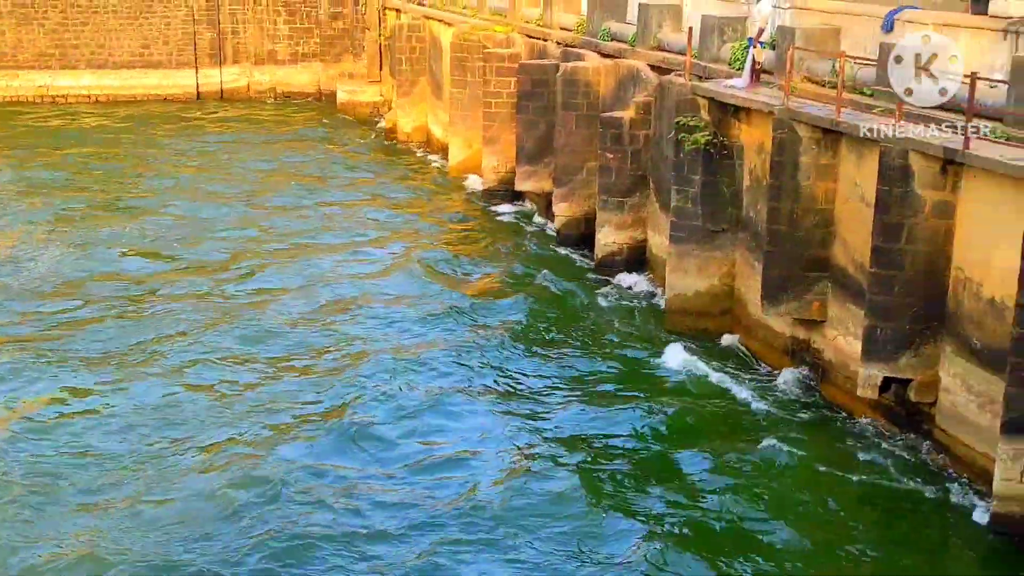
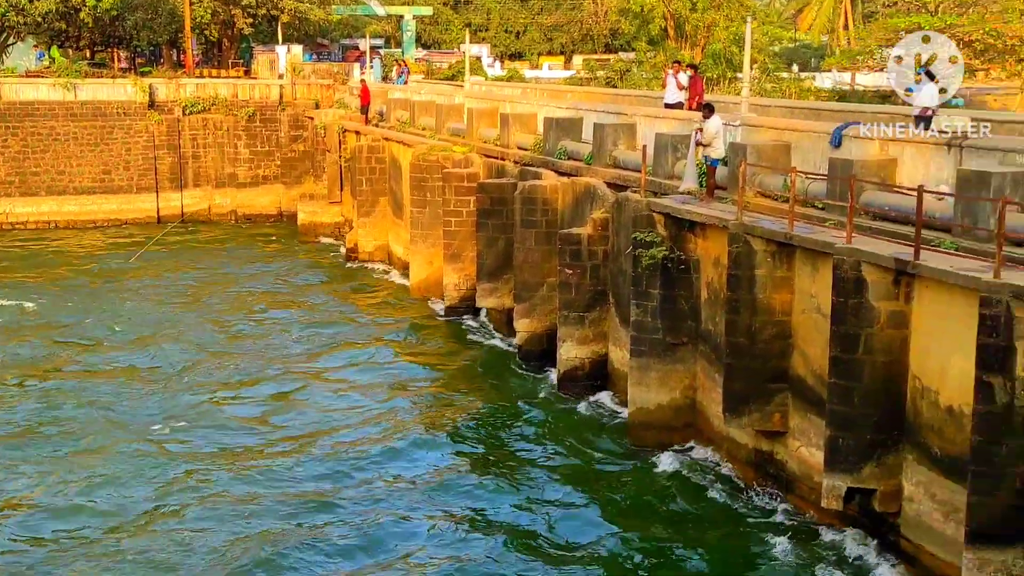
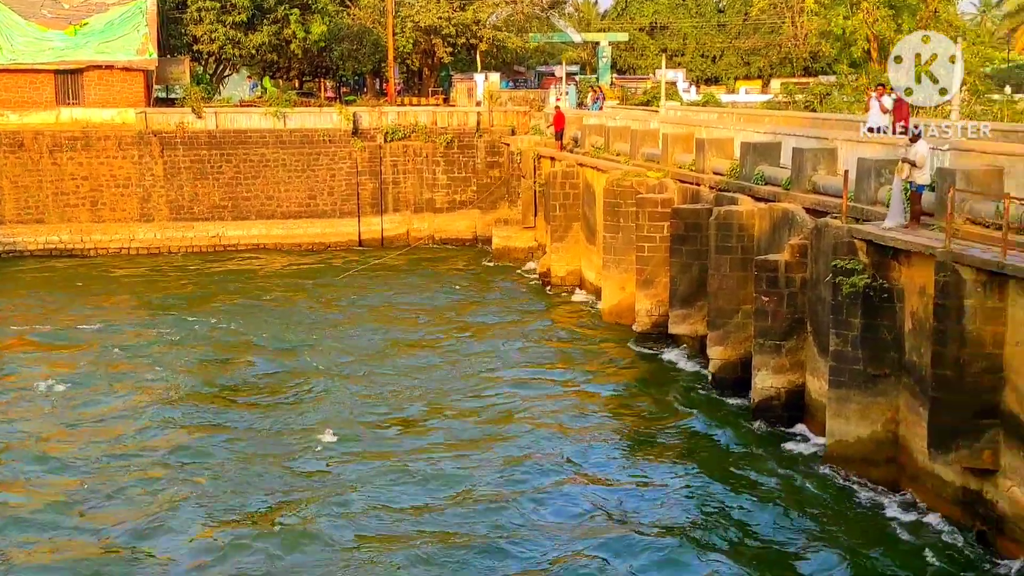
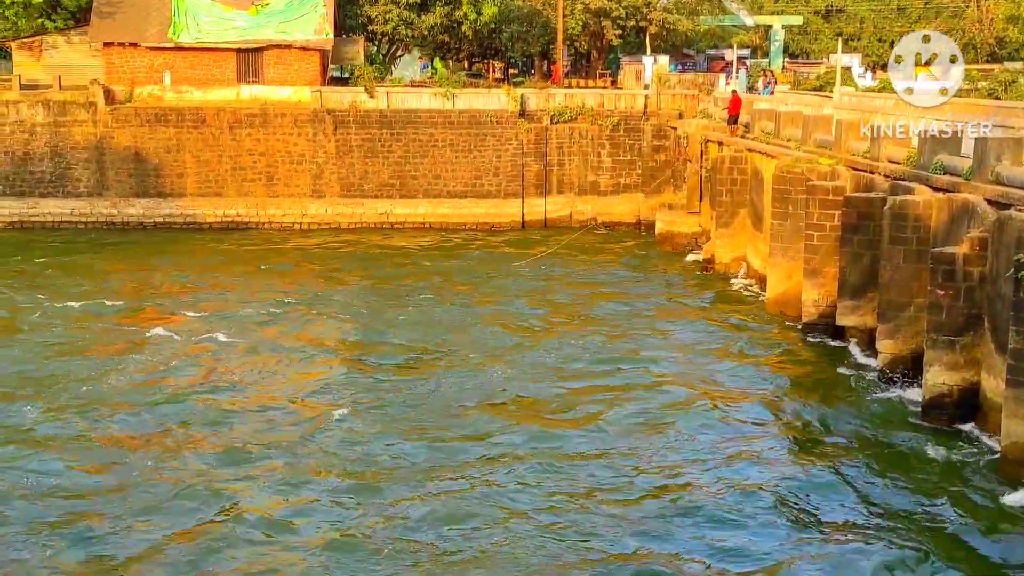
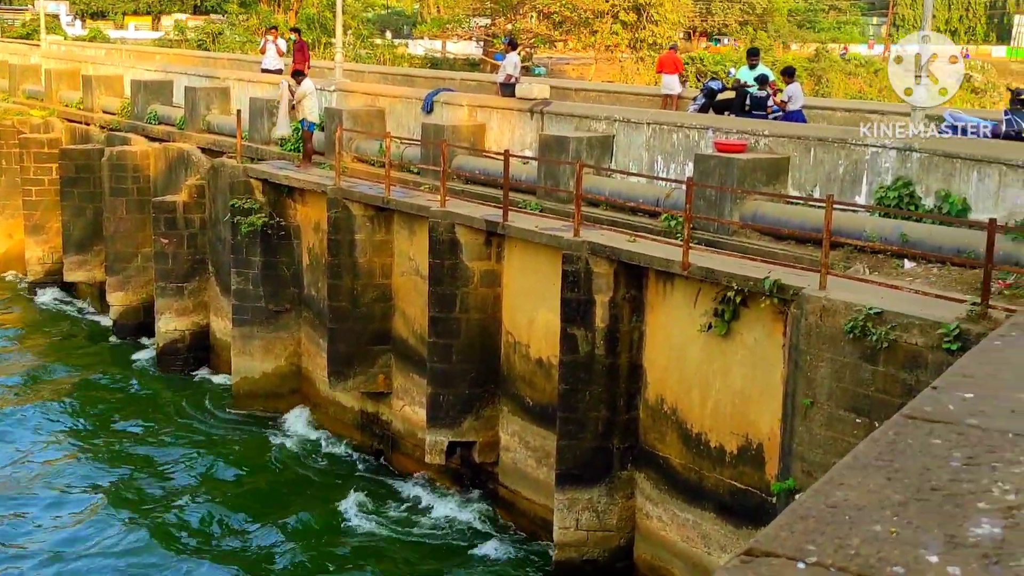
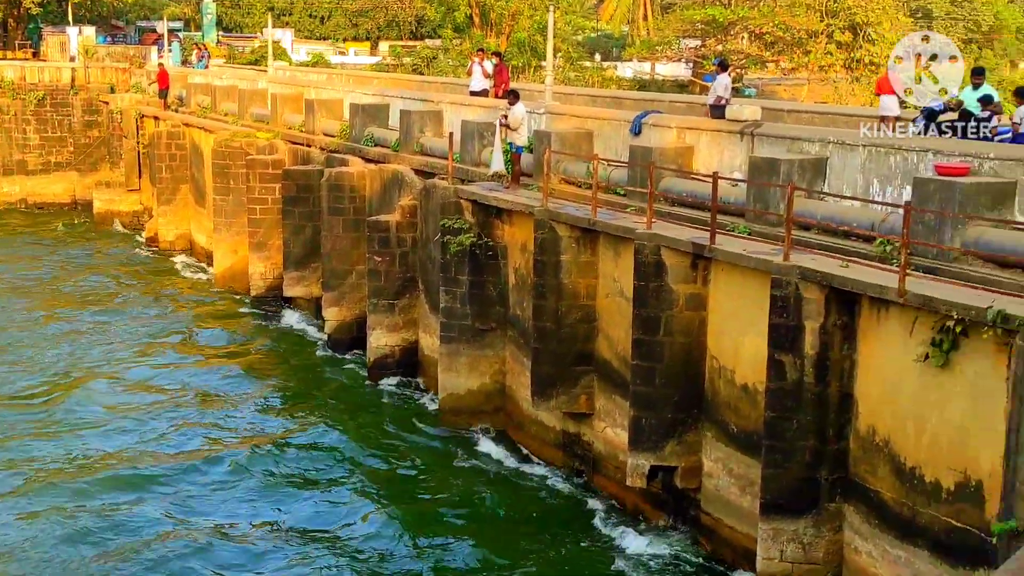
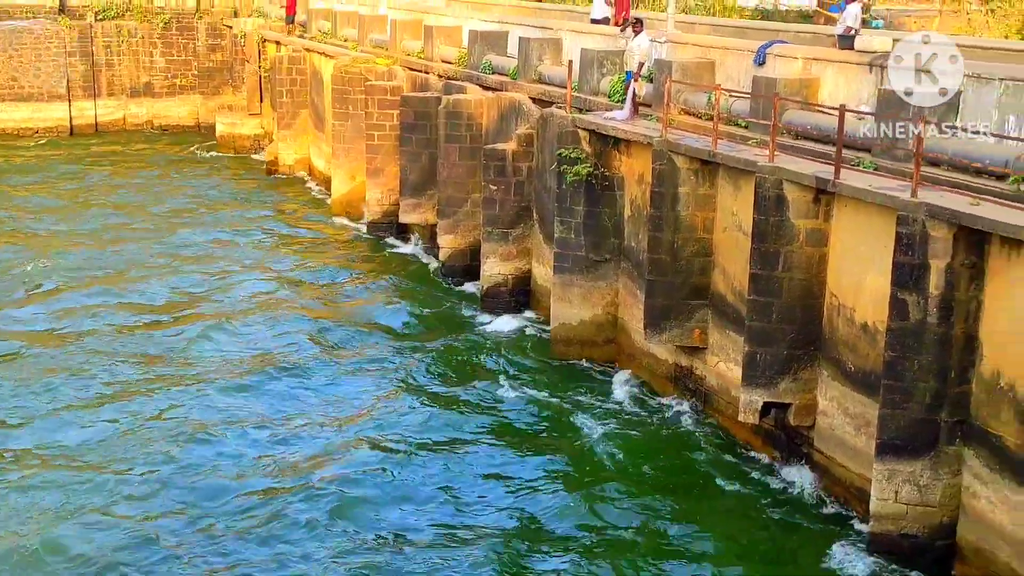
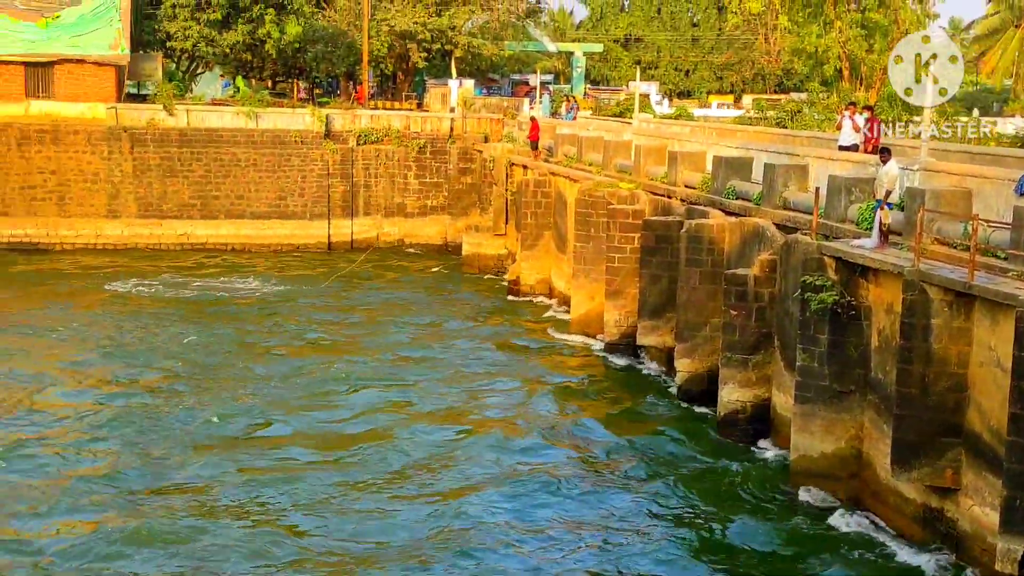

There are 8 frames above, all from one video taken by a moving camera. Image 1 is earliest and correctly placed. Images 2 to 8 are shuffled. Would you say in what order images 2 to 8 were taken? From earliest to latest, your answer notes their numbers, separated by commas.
7, 8, 4, 3, 2, 6, 5
